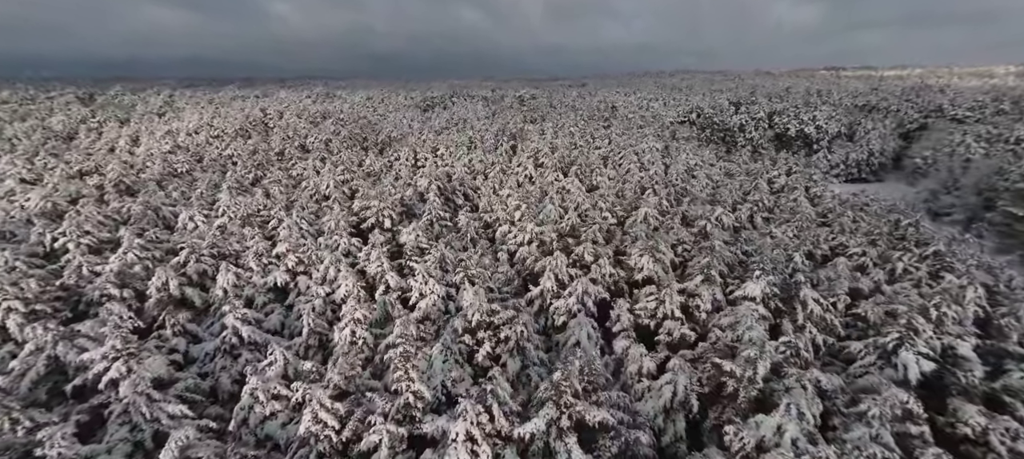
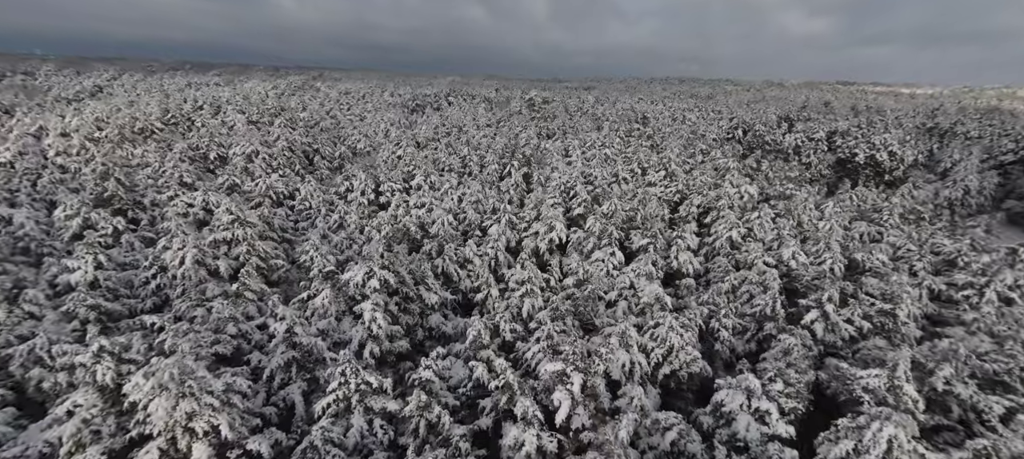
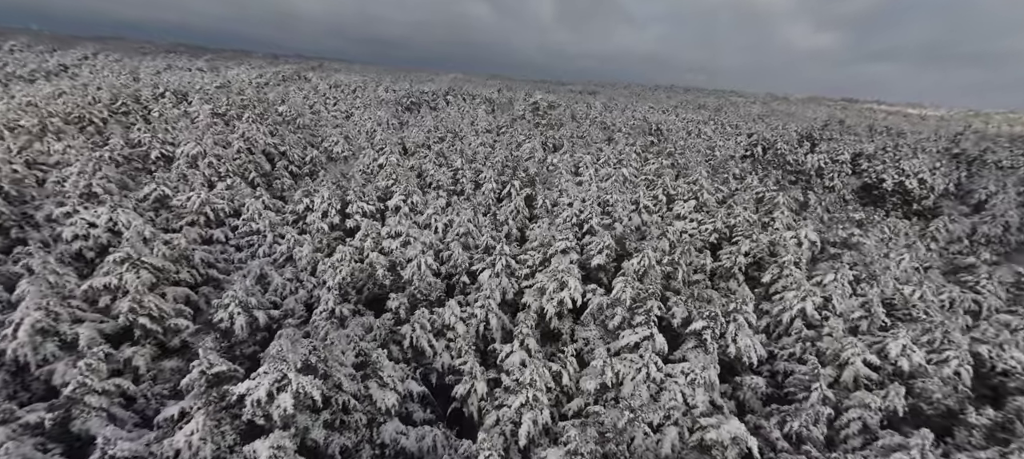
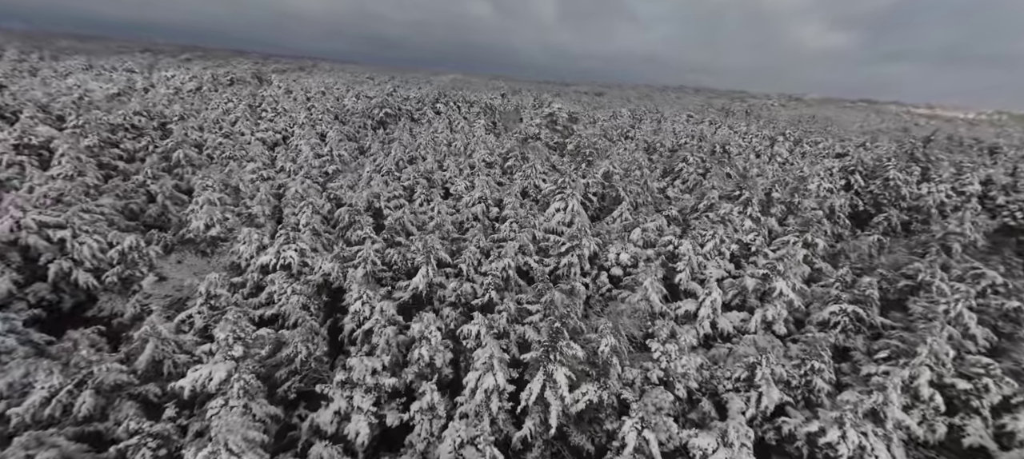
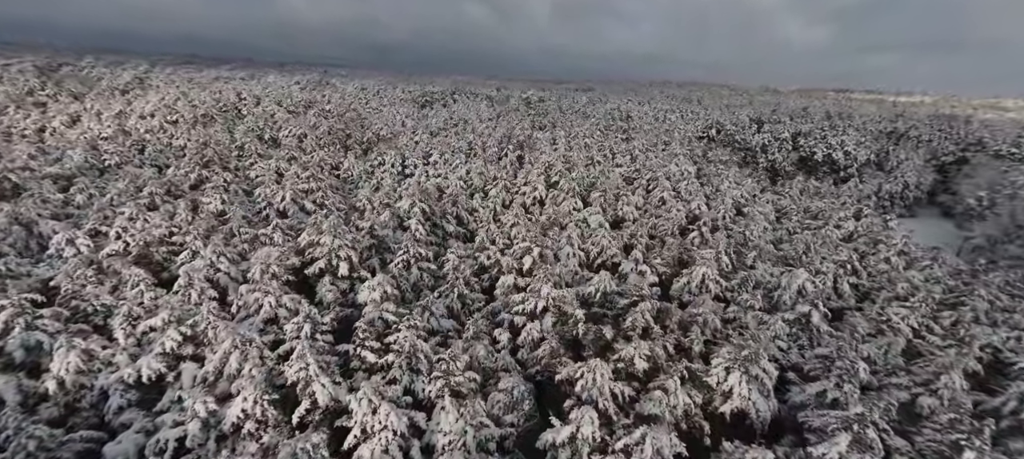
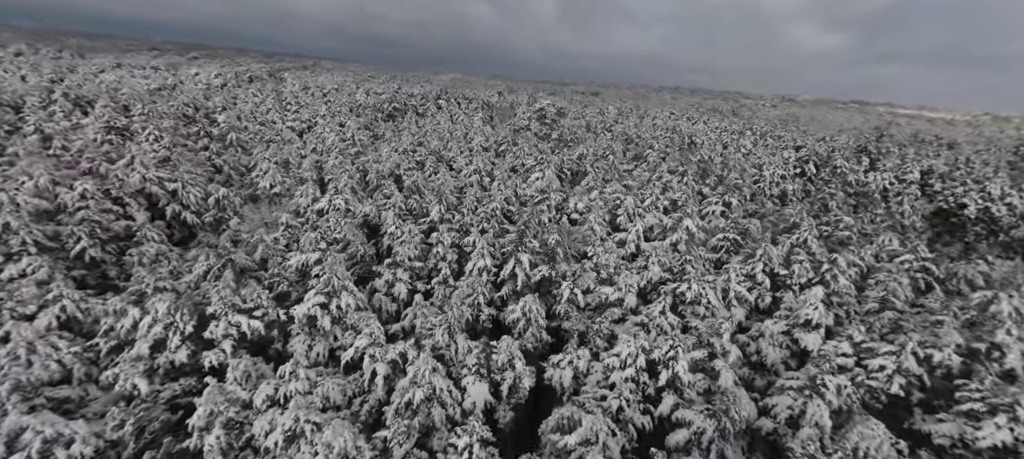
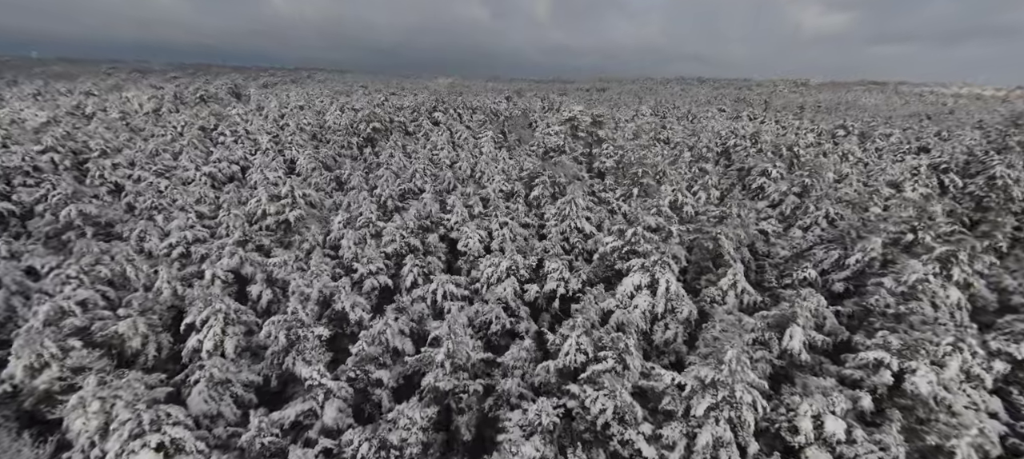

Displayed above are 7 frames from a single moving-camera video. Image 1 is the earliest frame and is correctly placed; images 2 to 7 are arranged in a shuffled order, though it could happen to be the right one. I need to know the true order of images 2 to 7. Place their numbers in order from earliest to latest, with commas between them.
5, 2, 3, 6, 4, 7
